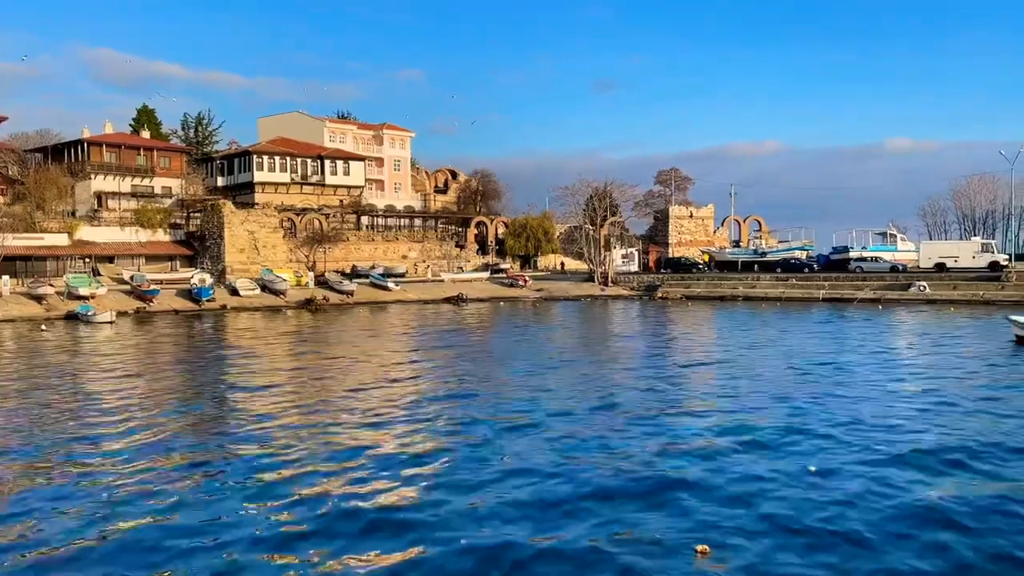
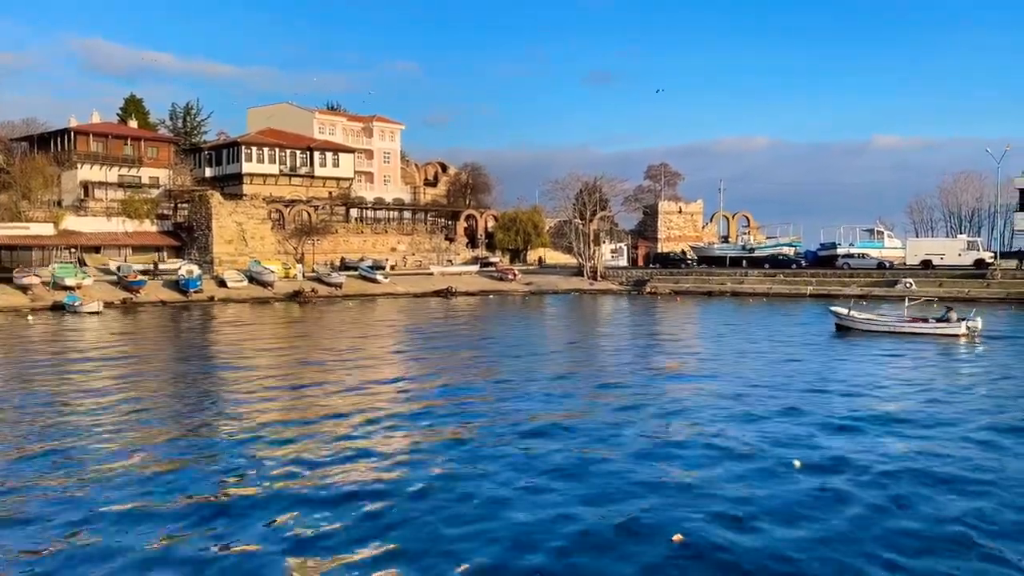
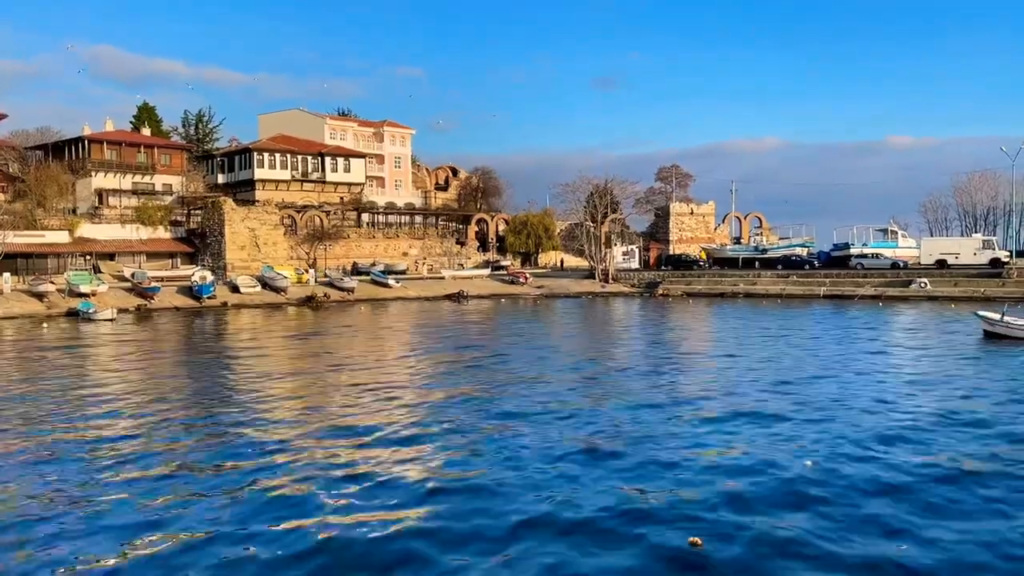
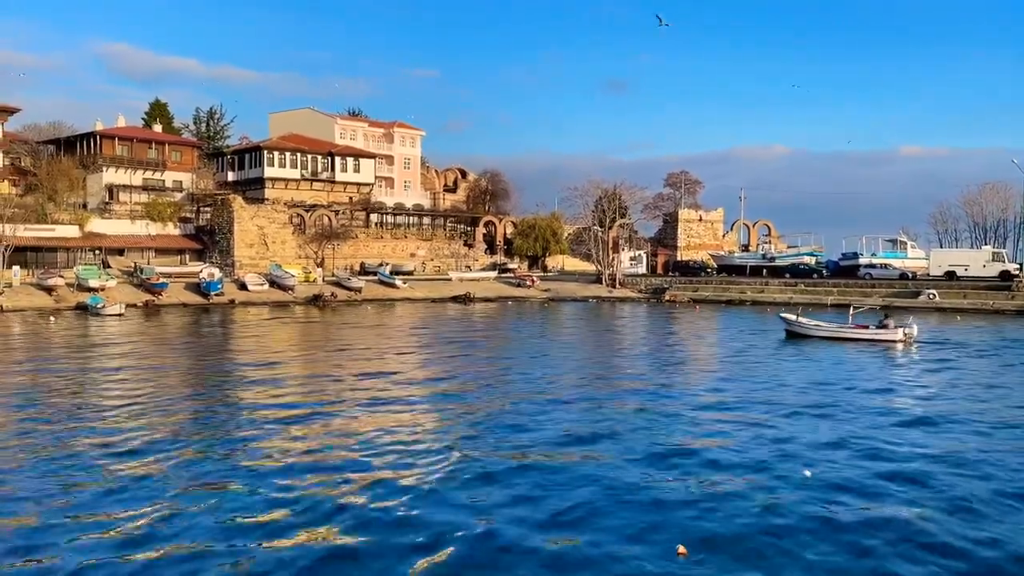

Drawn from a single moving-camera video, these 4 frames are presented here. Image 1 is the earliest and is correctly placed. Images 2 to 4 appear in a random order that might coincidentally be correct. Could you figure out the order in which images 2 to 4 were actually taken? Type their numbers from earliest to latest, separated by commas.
3, 2, 4
